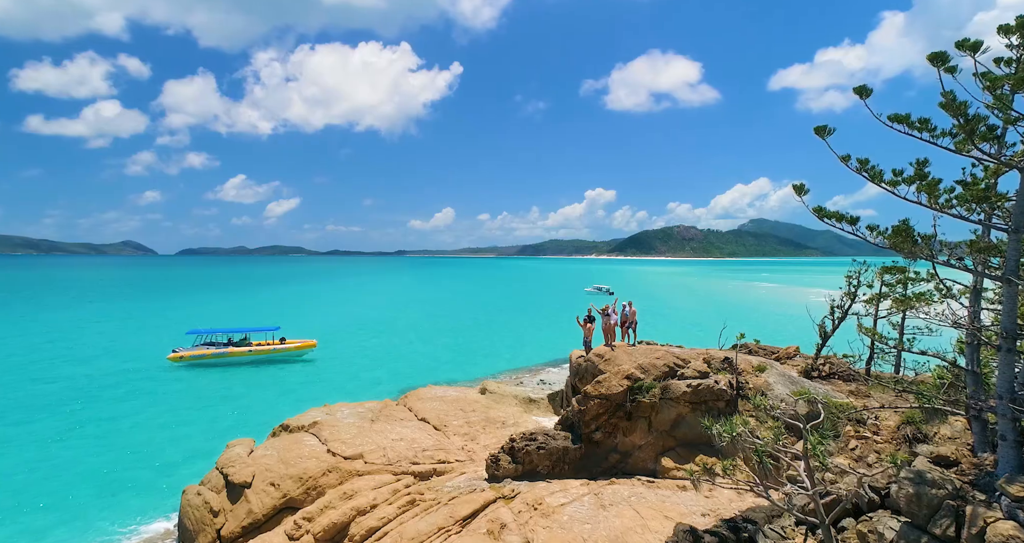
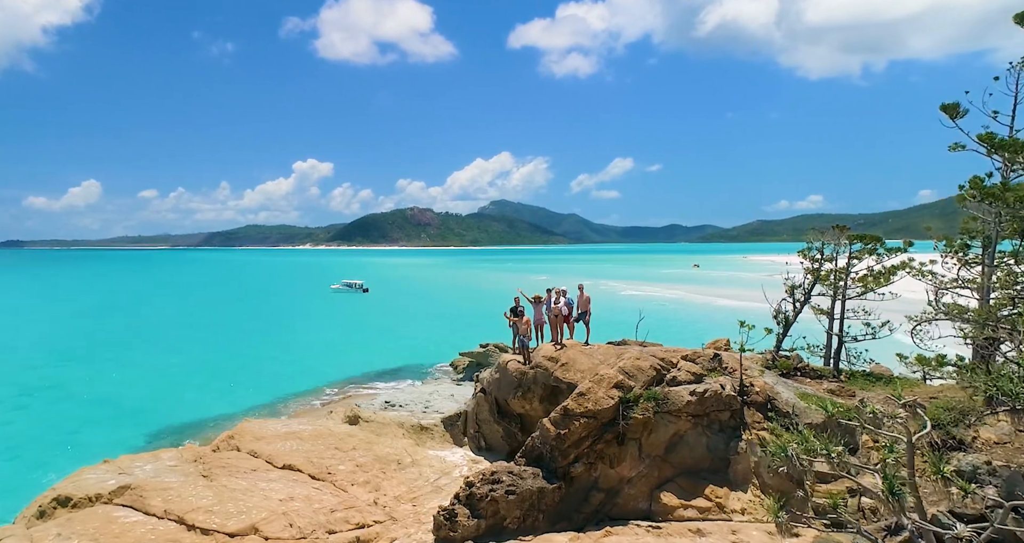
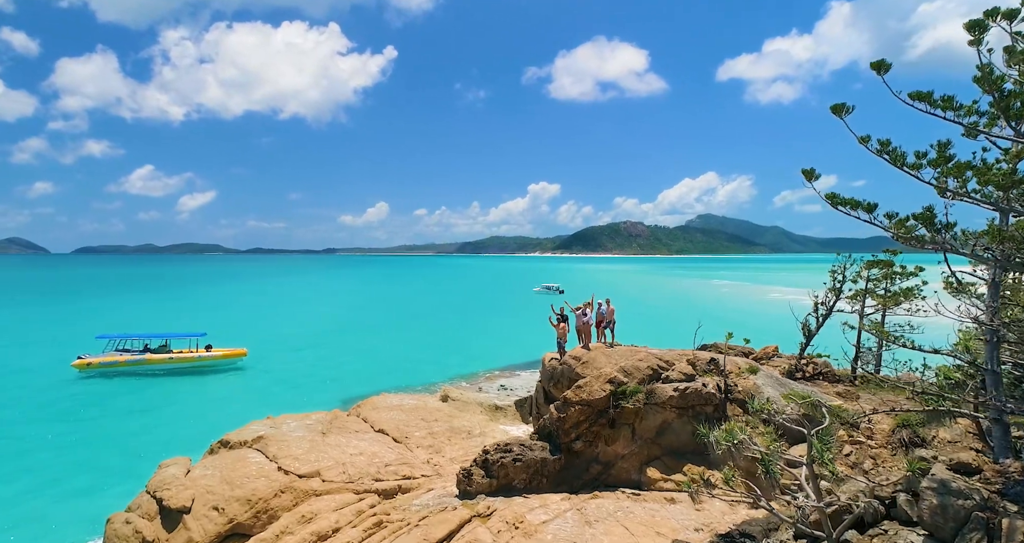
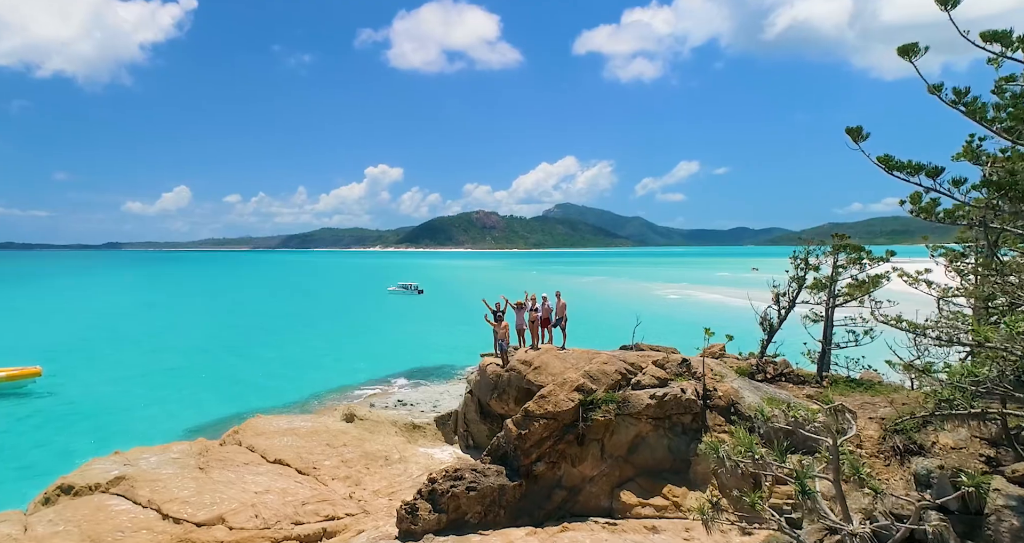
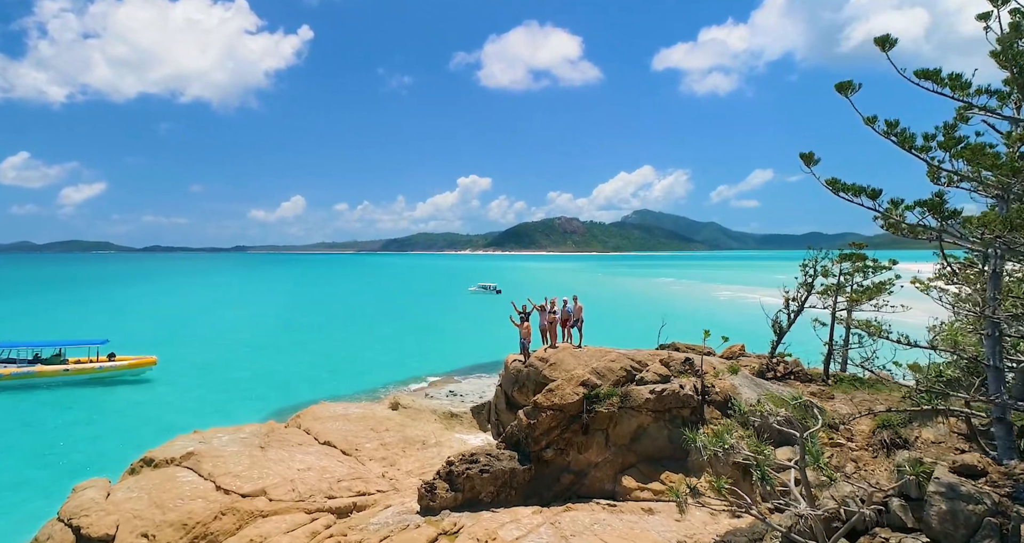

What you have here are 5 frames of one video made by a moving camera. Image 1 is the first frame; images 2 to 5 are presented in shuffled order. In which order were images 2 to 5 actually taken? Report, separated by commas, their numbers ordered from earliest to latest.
3, 5, 4, 2
